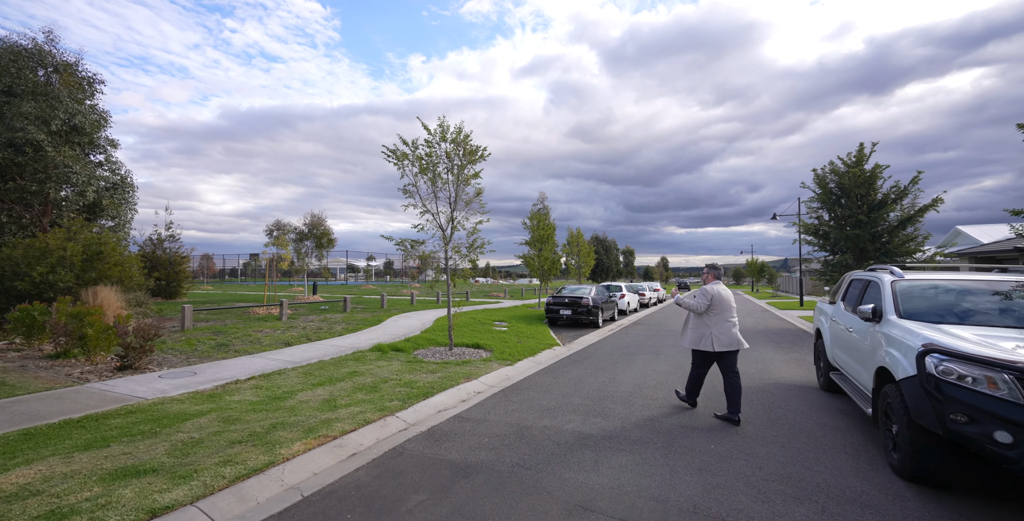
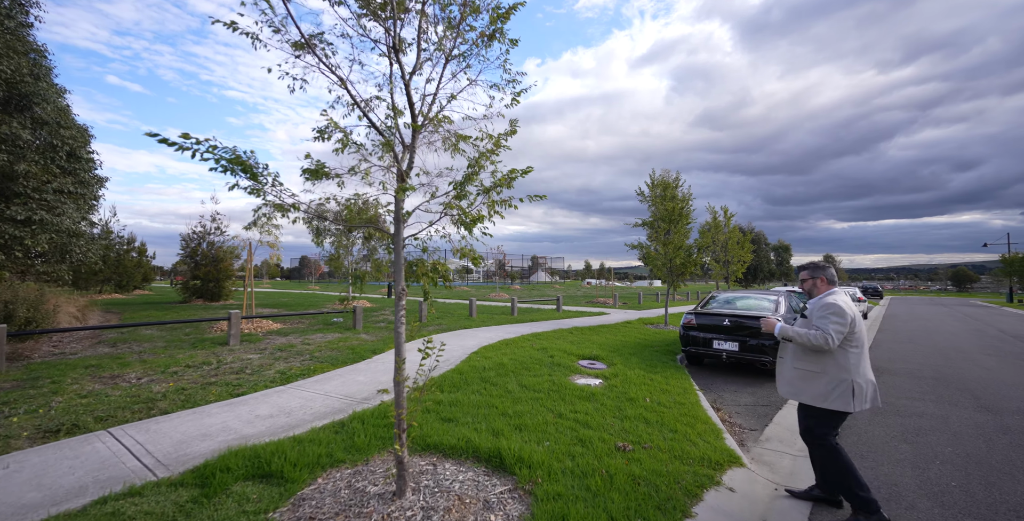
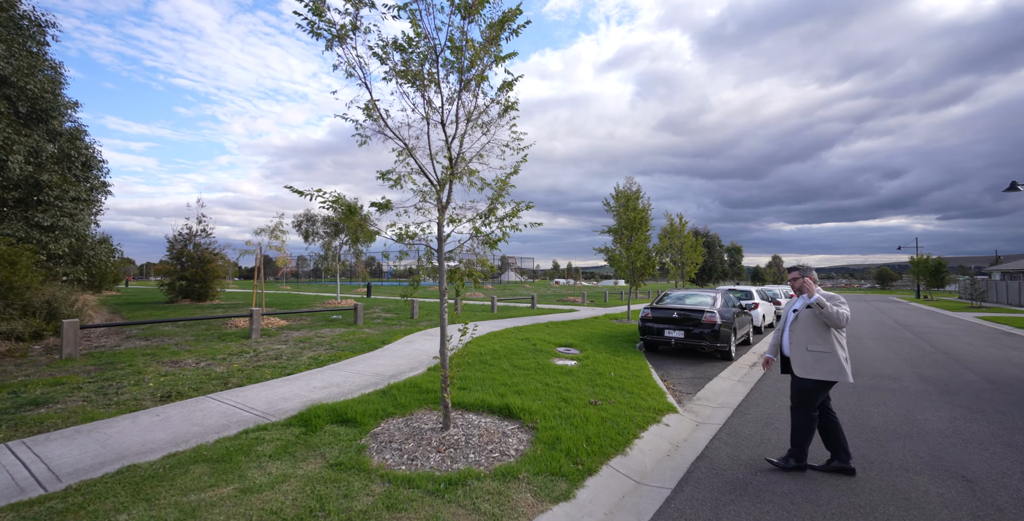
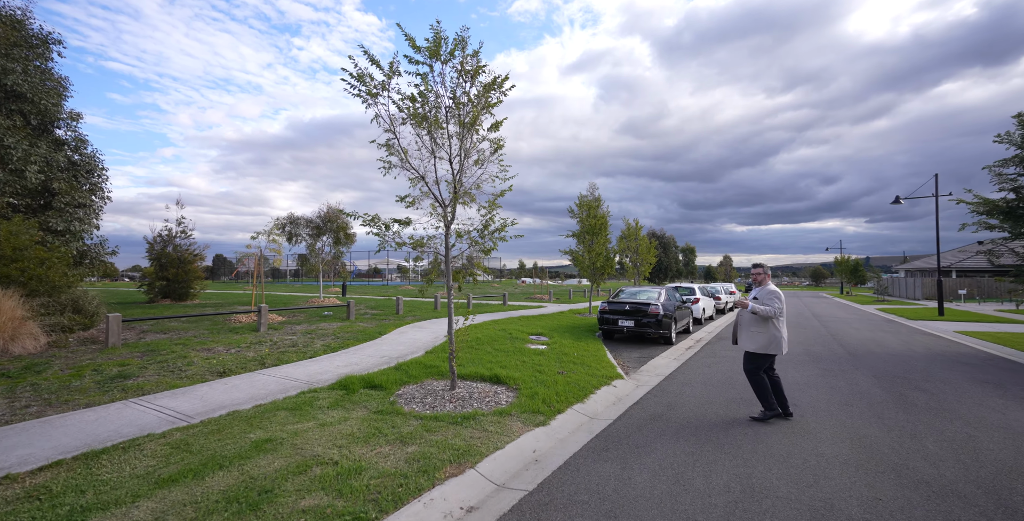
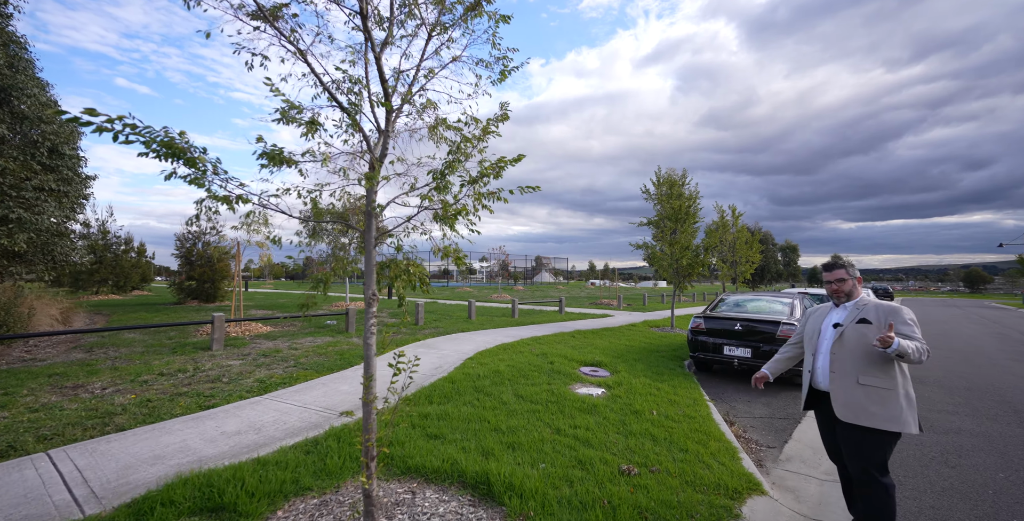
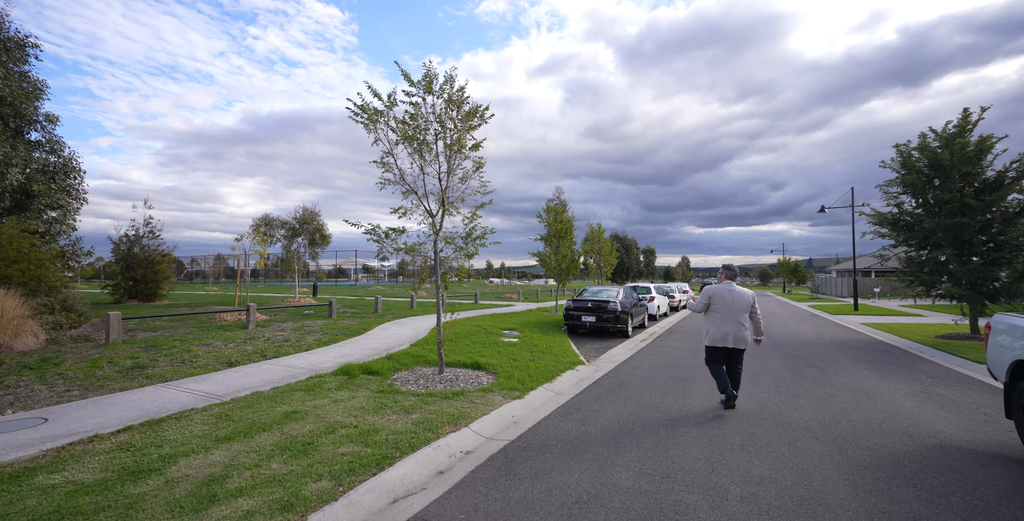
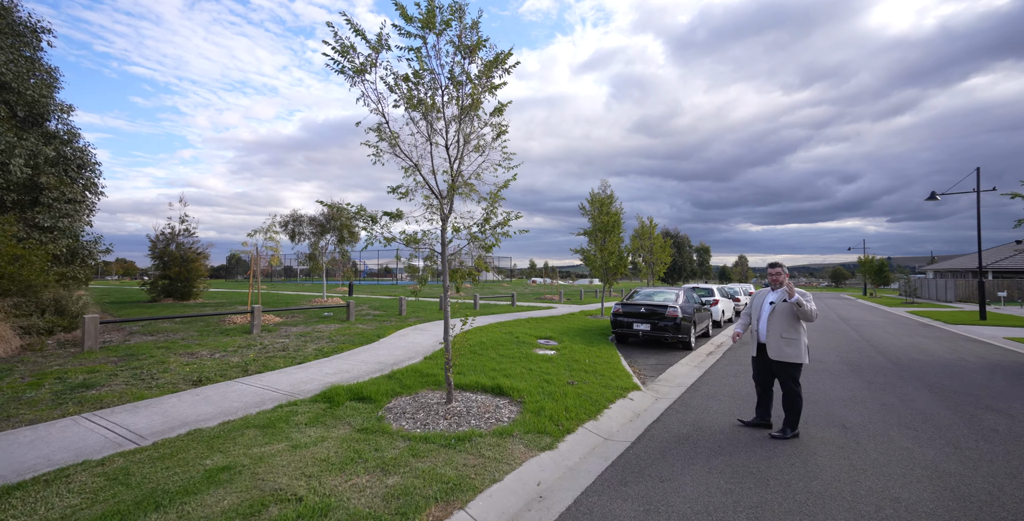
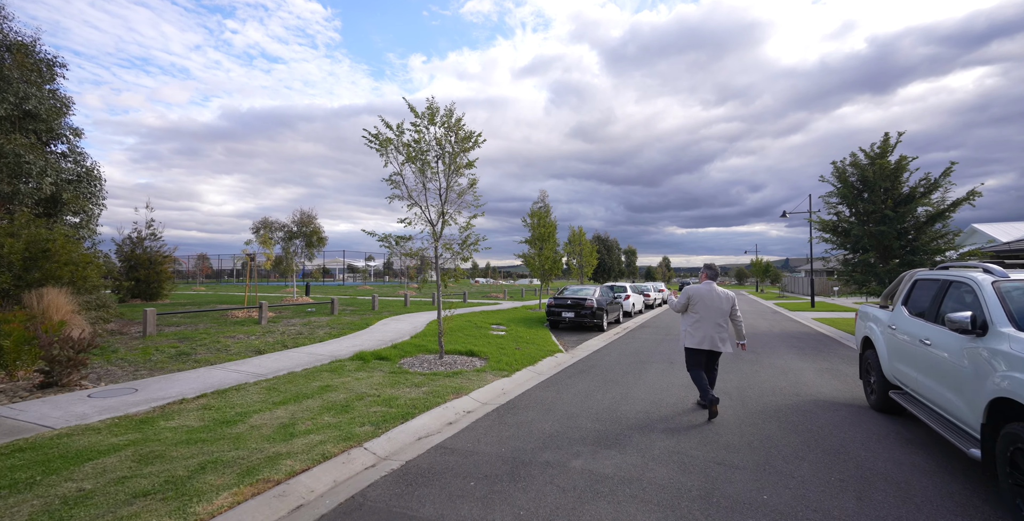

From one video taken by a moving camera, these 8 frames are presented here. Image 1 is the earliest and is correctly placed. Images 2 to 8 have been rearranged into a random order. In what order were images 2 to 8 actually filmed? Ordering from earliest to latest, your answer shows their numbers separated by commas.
8, 6, 4, 7, 3, 2, 5
